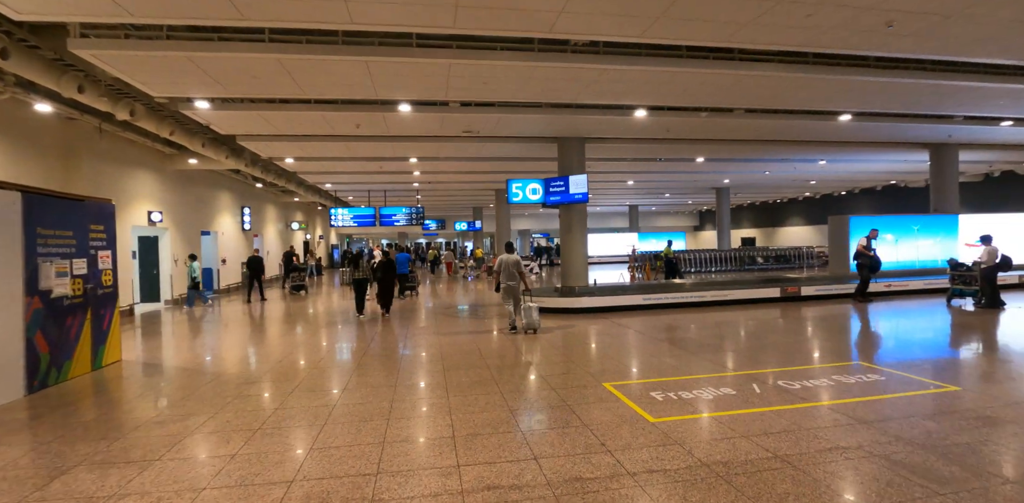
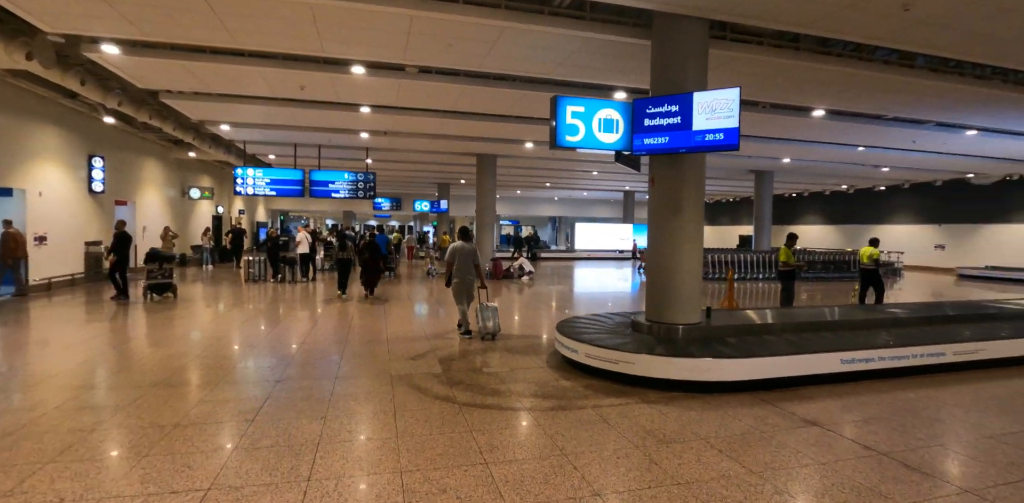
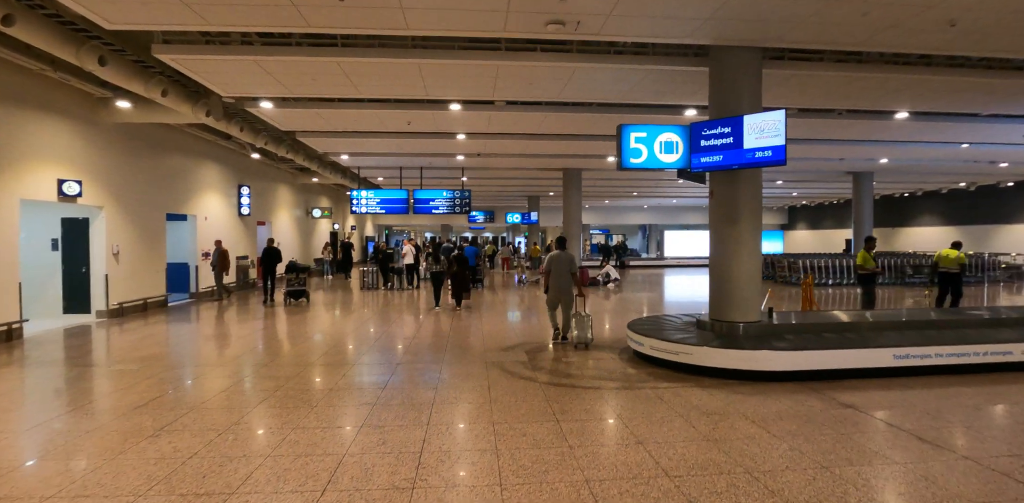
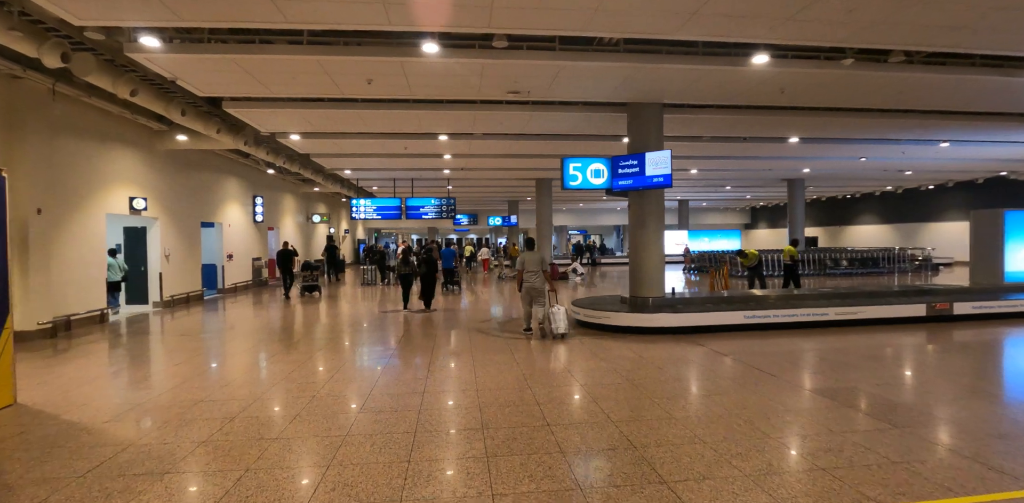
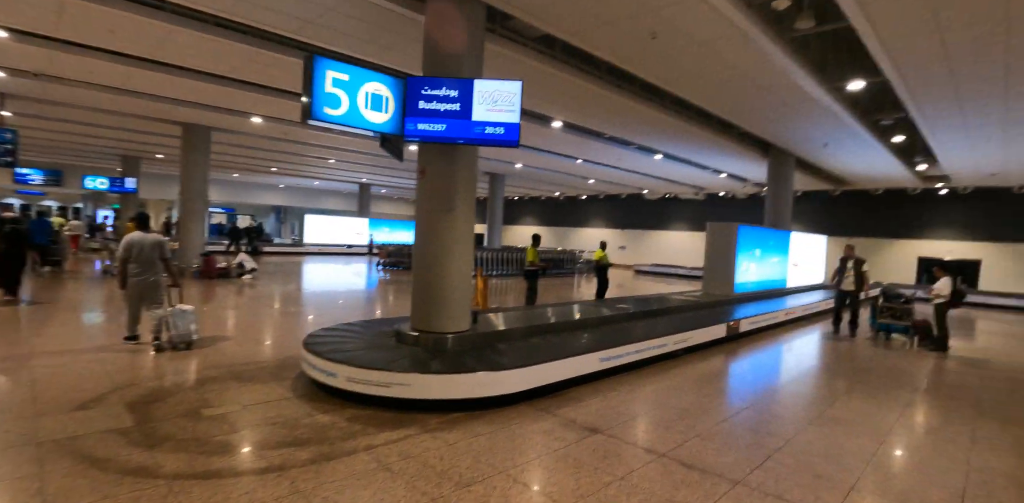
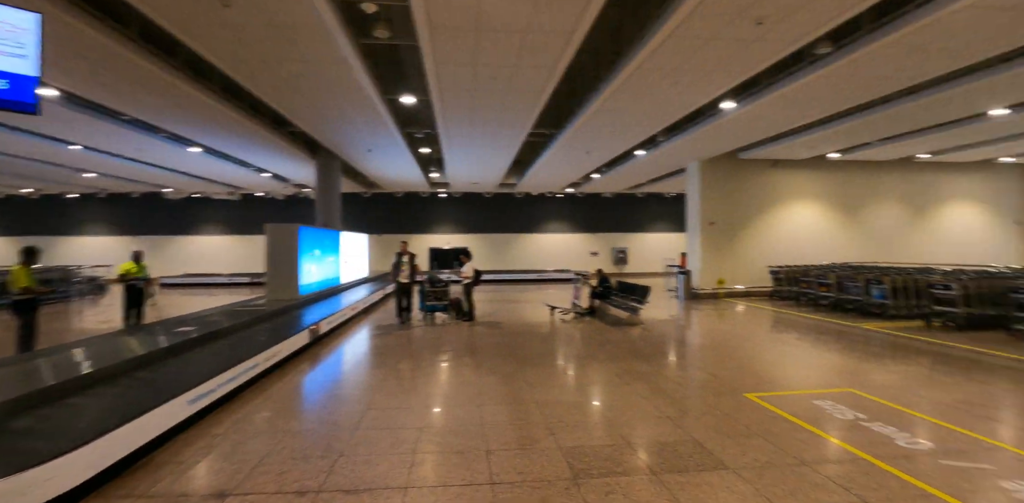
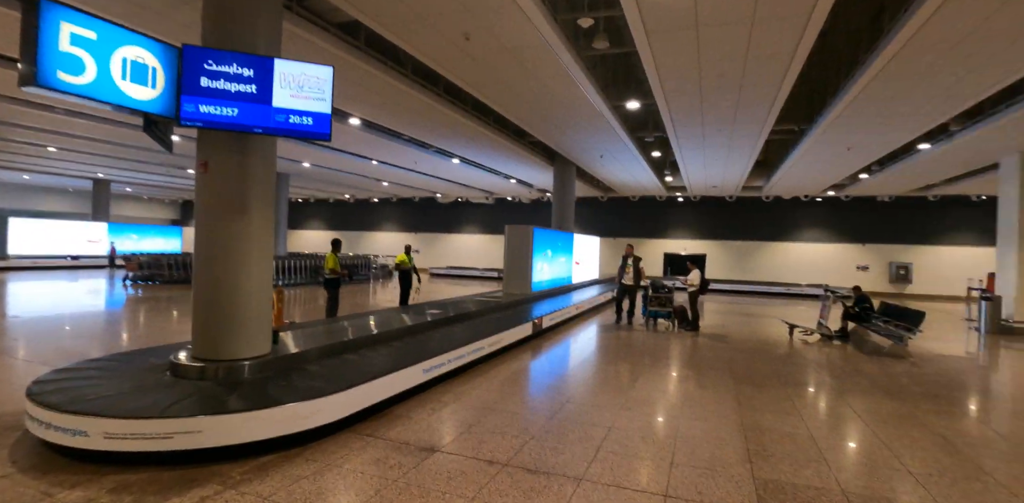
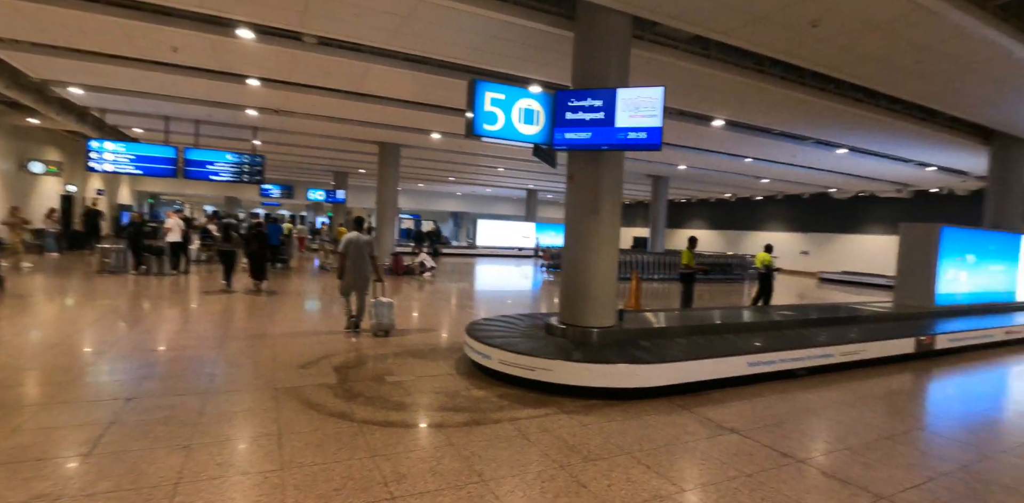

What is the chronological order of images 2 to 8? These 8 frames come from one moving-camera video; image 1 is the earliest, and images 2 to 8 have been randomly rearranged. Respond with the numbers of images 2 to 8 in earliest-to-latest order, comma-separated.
4, 3, 2, 8, 5, 7, 6
